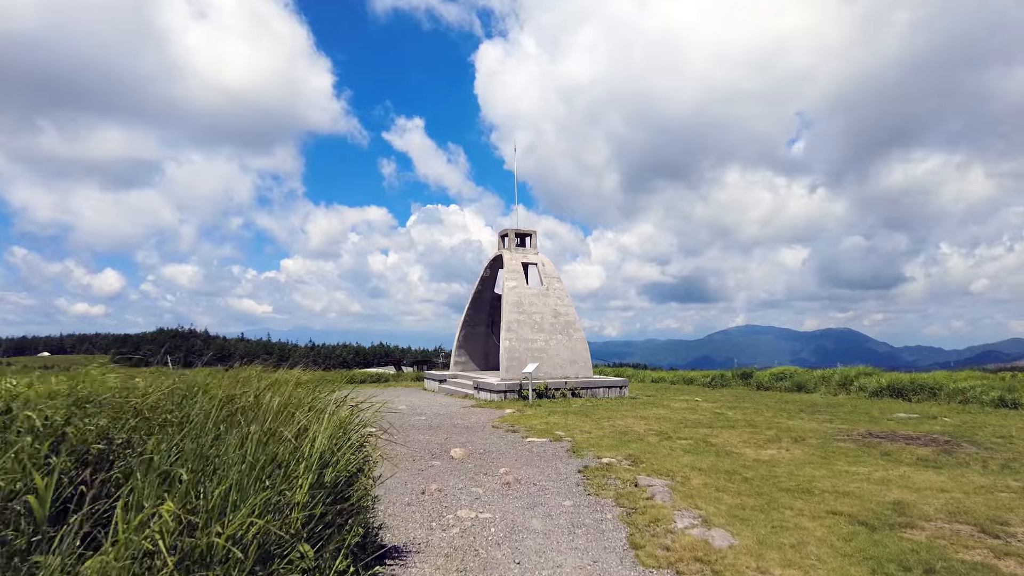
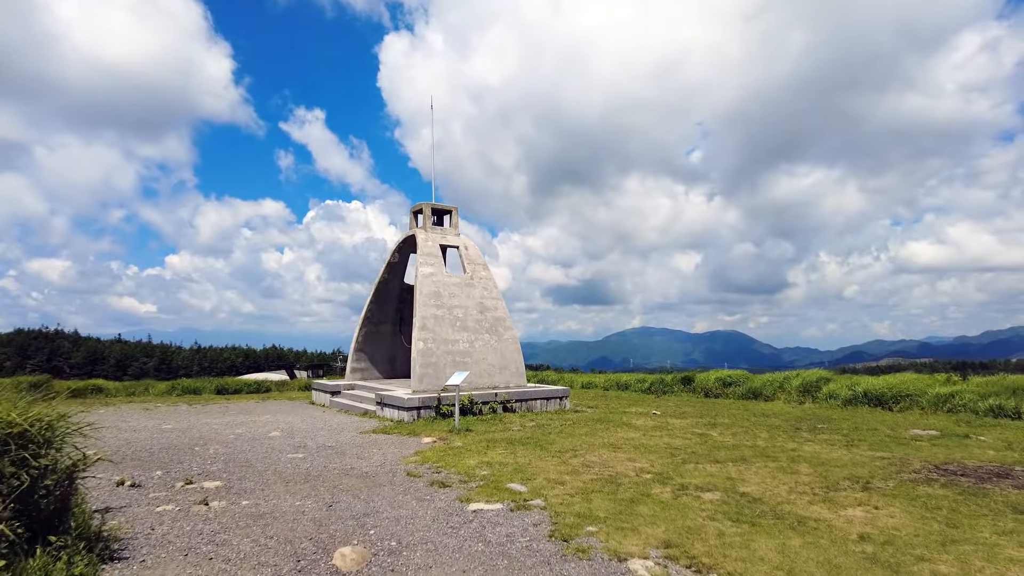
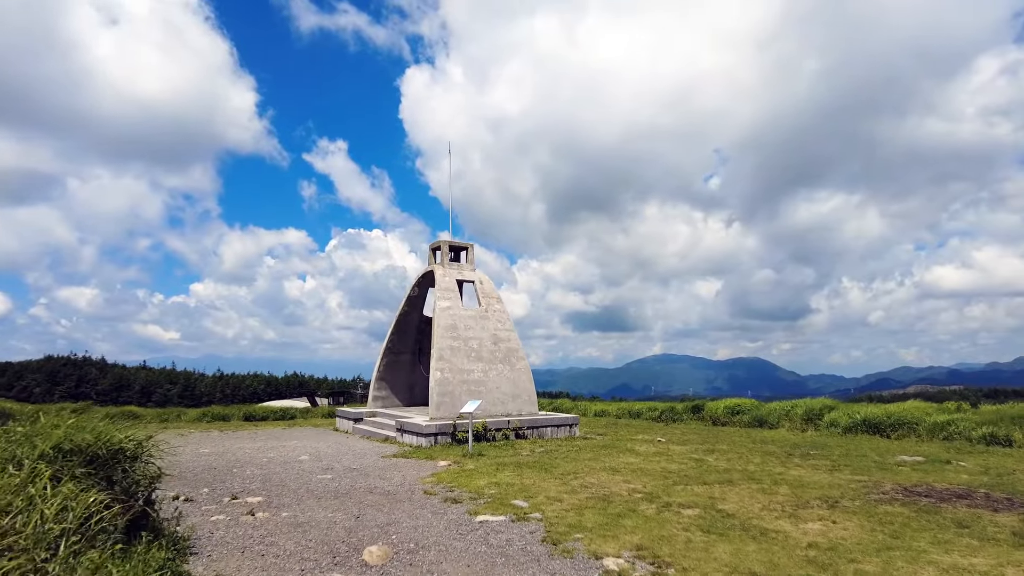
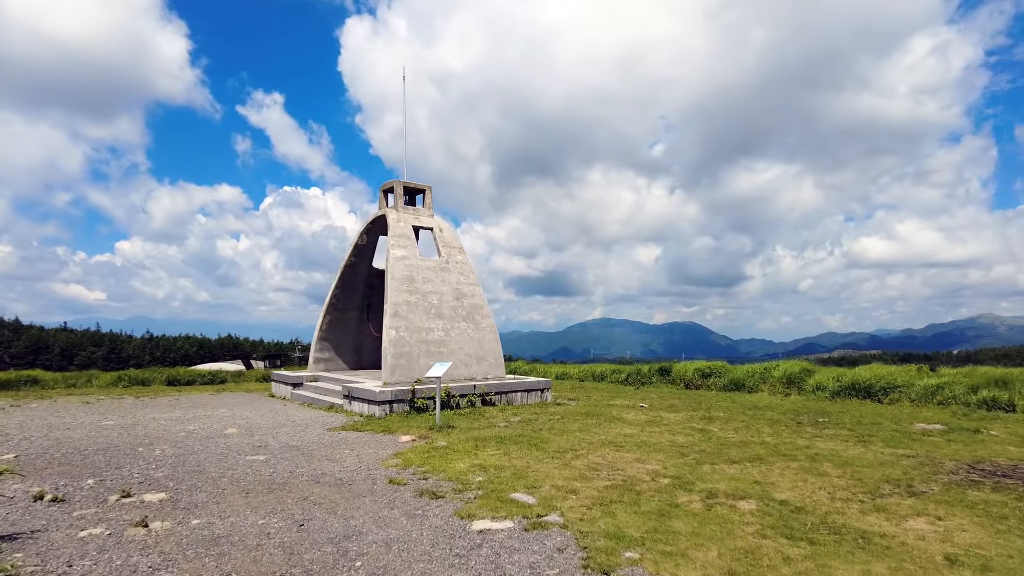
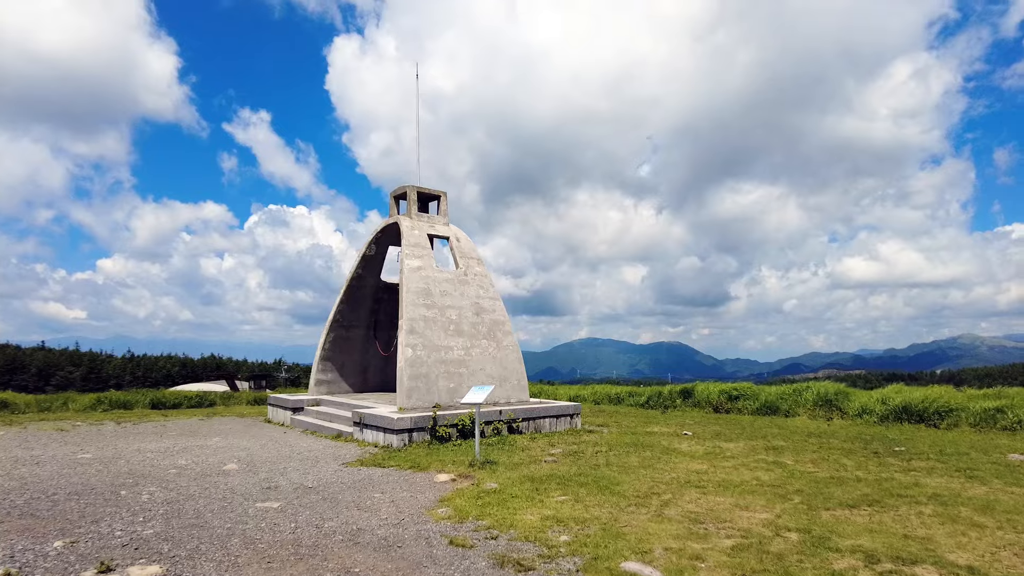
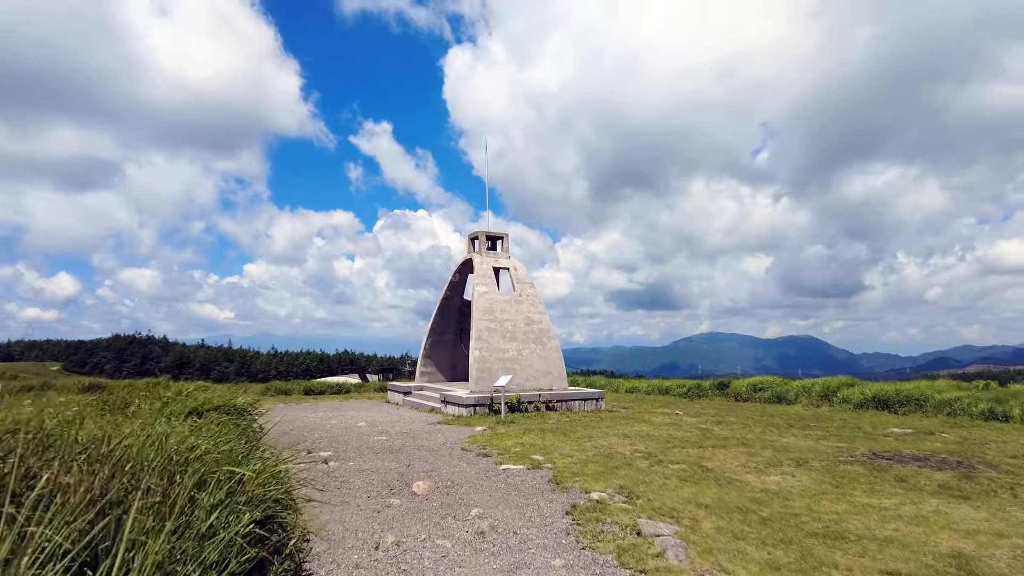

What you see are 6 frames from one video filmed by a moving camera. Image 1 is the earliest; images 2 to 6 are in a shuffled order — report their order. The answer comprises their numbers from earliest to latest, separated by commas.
6, 3, 2, 4, 5
